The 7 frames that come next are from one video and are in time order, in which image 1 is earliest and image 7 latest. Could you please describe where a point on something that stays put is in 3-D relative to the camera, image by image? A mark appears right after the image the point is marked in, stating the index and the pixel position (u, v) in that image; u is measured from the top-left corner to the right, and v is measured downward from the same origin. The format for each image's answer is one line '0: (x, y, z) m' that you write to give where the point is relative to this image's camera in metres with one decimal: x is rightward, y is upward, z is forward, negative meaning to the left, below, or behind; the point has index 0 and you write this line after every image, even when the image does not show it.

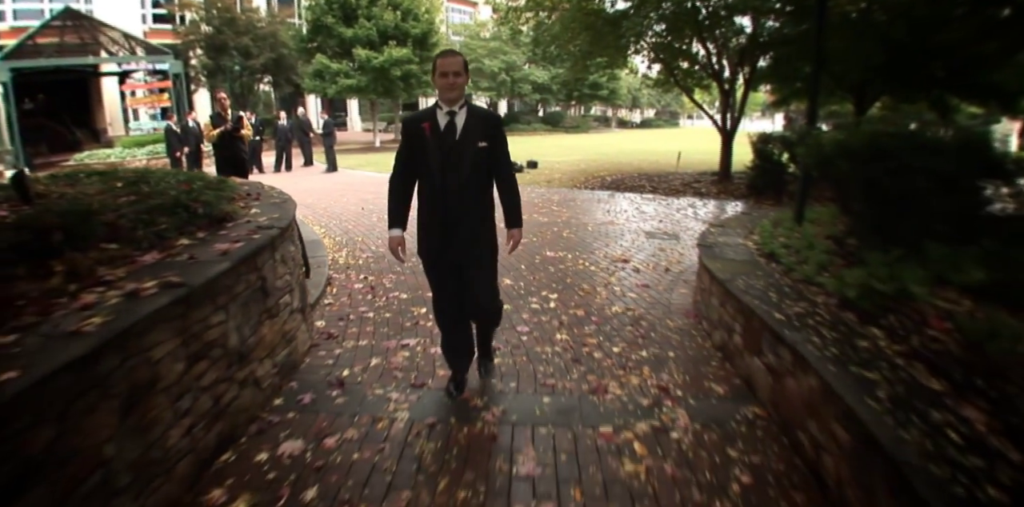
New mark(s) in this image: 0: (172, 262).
0: (-1.5, 0.0, +2.2) m
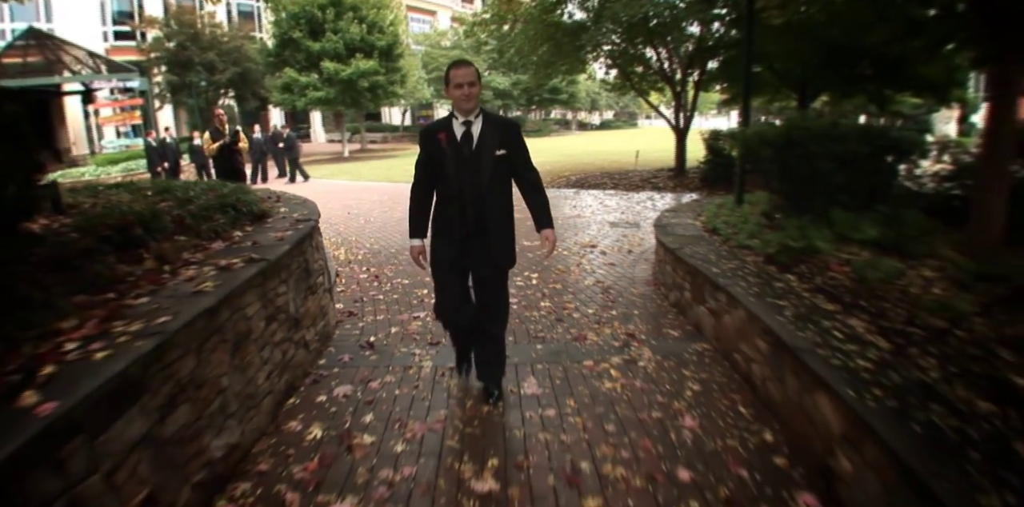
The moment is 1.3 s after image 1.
0: (-1.5, +0.1, +2.7) m
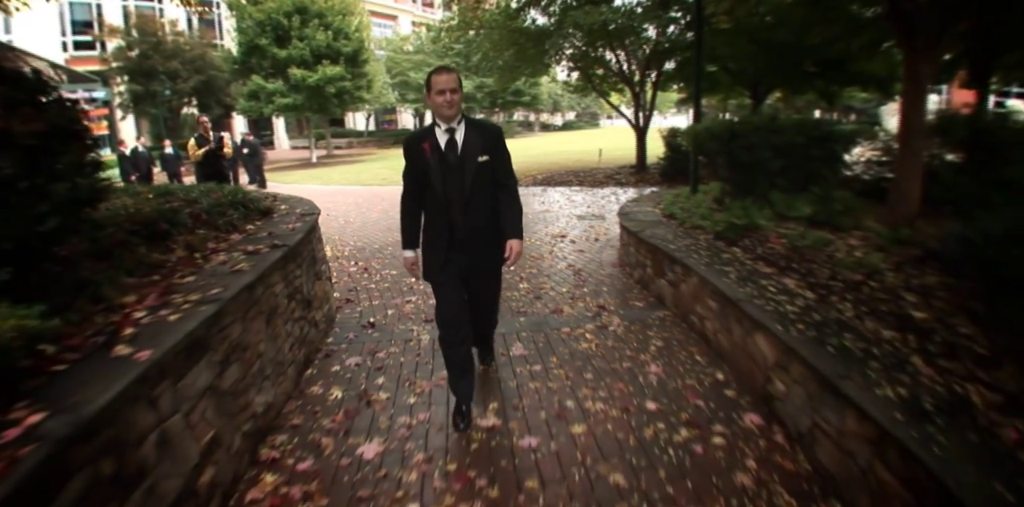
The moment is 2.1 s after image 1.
0: (-1.6, +0.1, +3.0) m
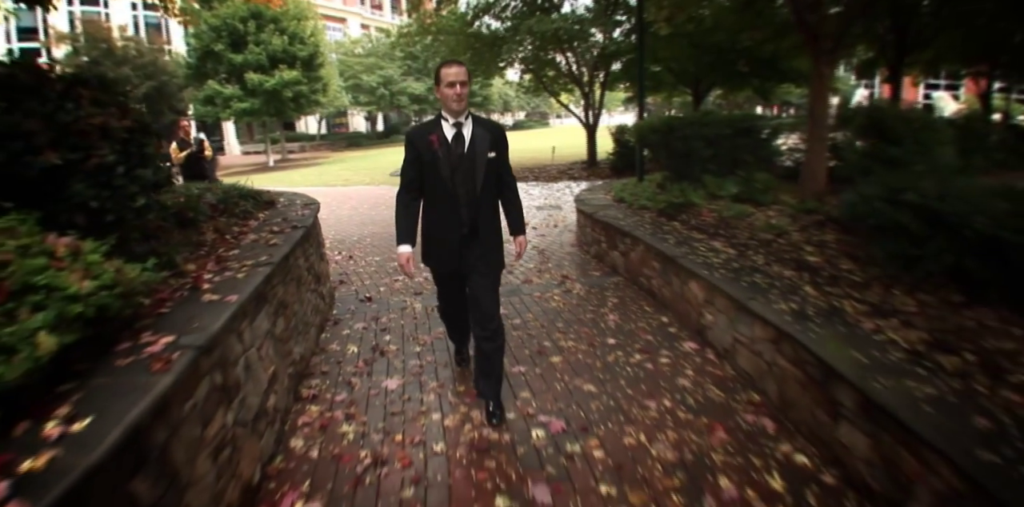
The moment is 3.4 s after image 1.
0: (-1.8, +0.2, +3.4) m
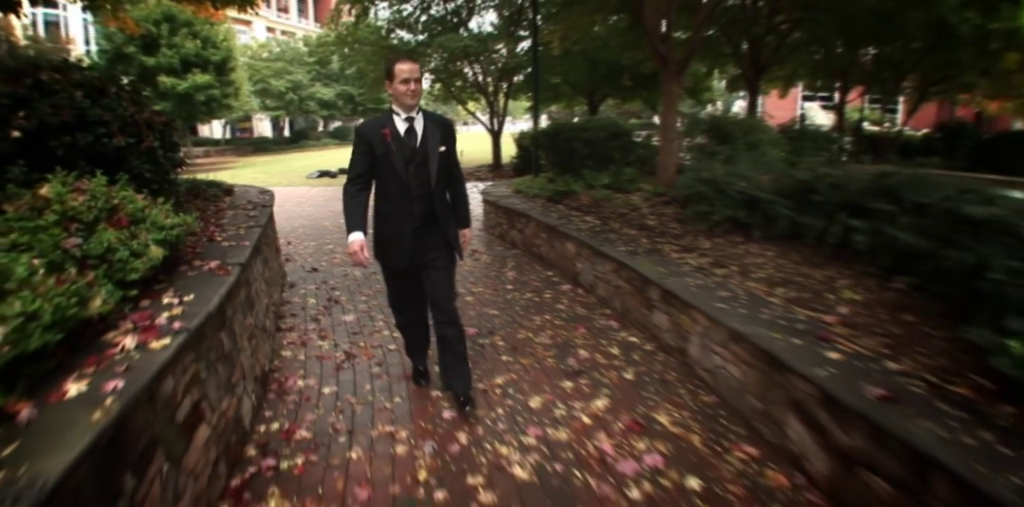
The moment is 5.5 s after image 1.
0: (-2.5, +0.5, +4.2) m
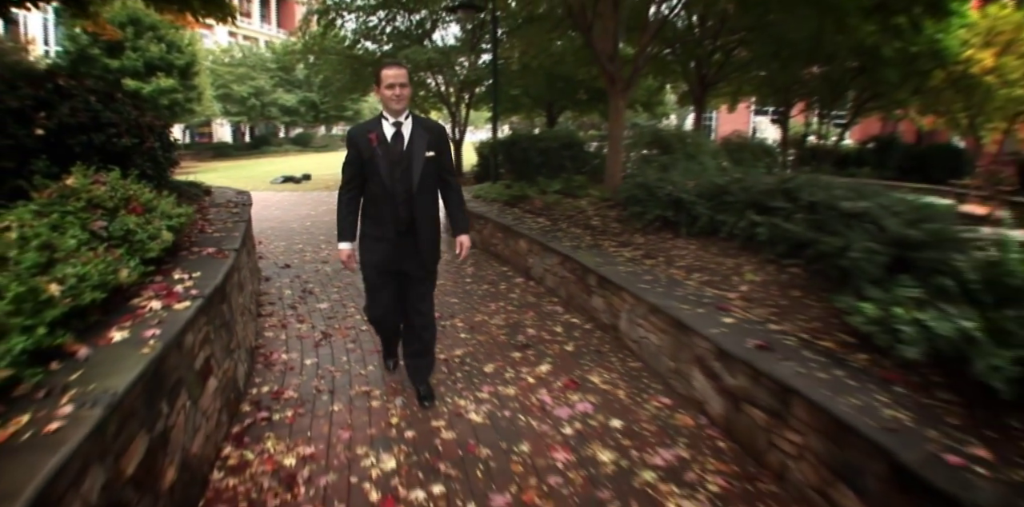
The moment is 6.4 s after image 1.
0: (-2.9, +0.5, +4.6) m
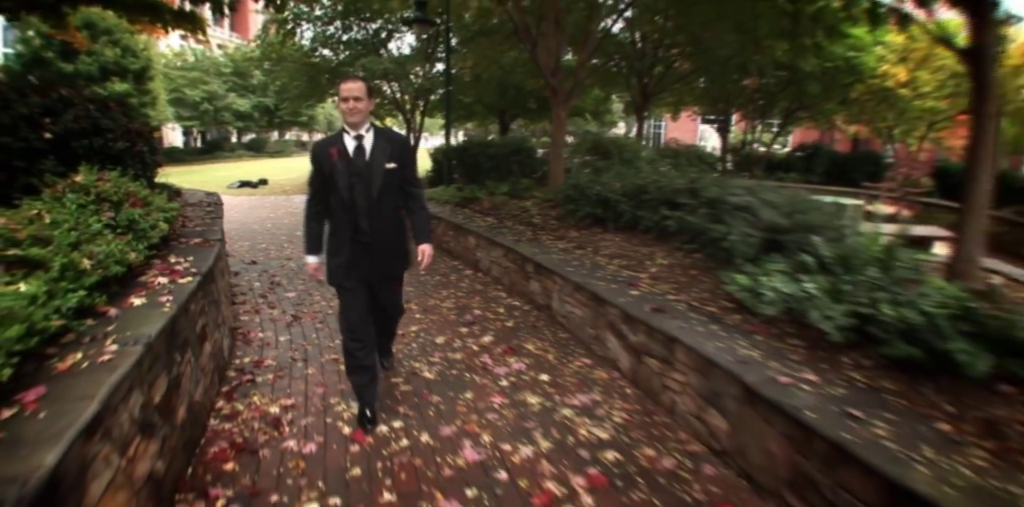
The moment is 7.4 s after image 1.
0: (-3.4, +0.5, +5.0) m
